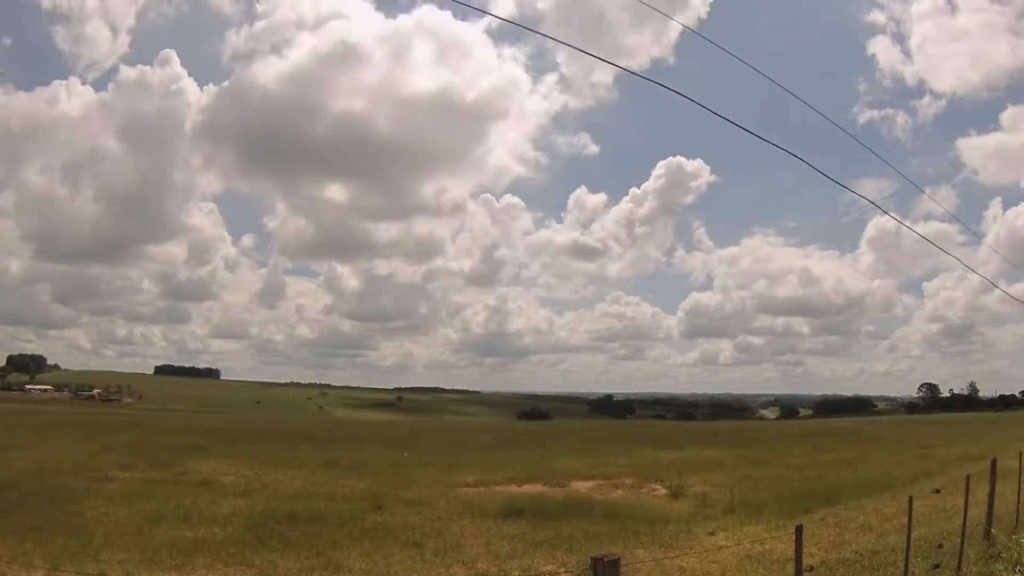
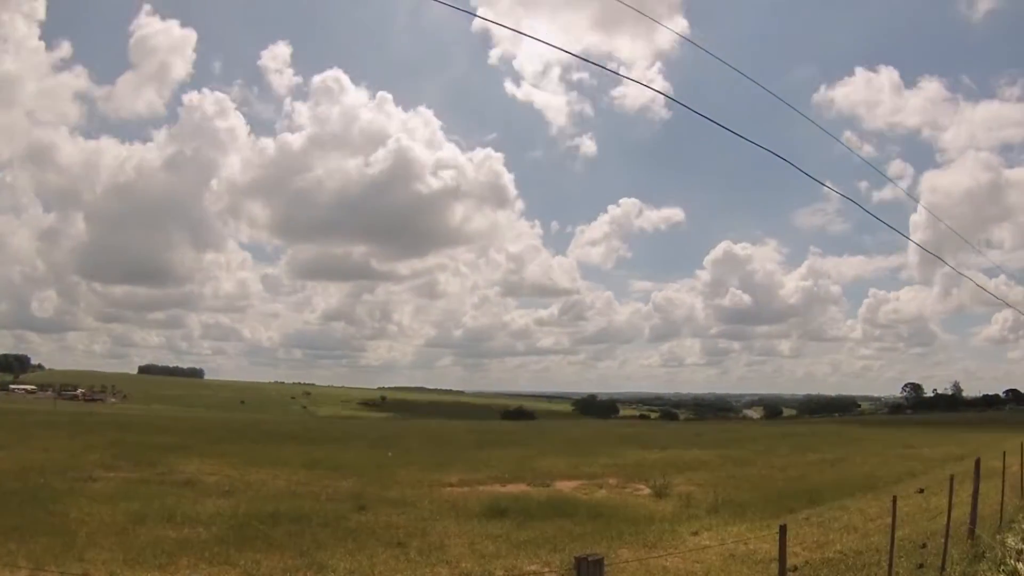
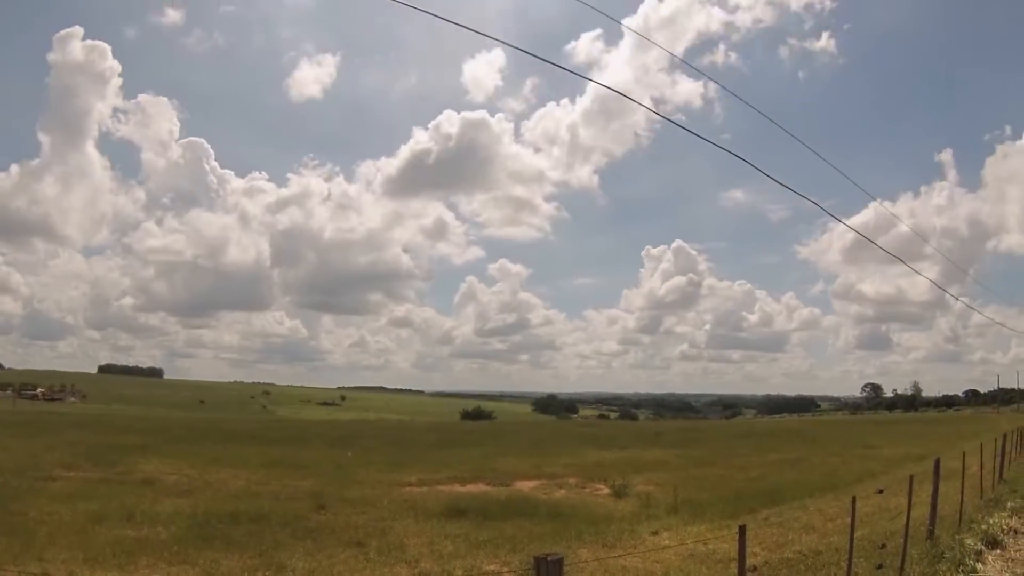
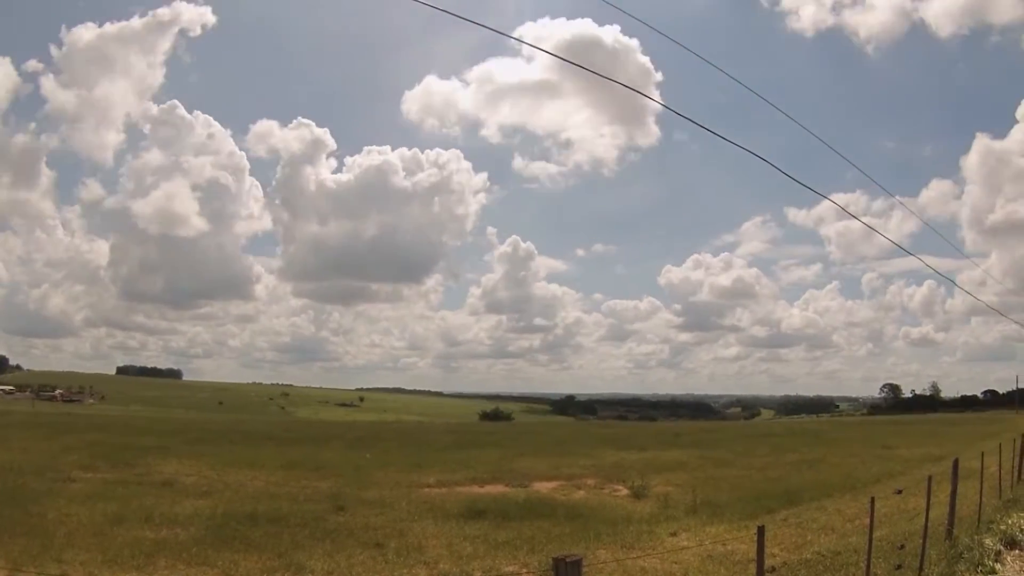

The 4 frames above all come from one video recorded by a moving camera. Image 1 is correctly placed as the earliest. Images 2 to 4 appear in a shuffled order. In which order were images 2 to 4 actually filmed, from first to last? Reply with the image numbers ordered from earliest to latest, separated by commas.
2, 4, 3
